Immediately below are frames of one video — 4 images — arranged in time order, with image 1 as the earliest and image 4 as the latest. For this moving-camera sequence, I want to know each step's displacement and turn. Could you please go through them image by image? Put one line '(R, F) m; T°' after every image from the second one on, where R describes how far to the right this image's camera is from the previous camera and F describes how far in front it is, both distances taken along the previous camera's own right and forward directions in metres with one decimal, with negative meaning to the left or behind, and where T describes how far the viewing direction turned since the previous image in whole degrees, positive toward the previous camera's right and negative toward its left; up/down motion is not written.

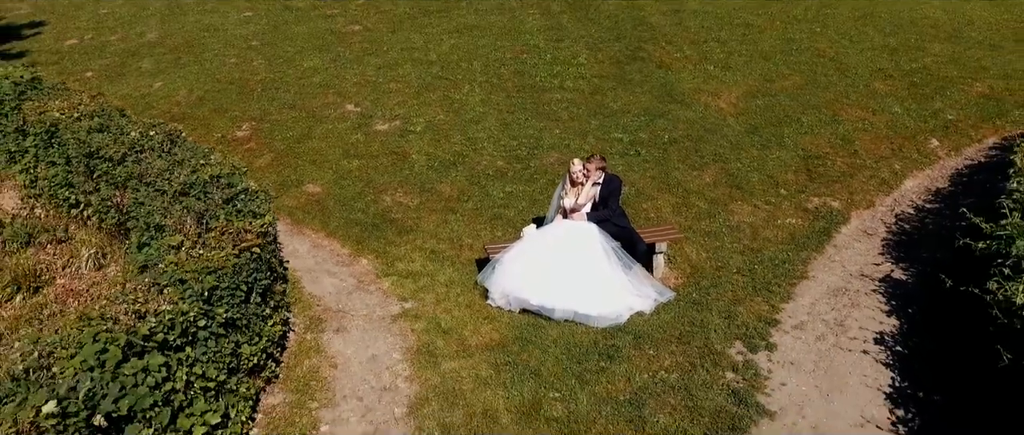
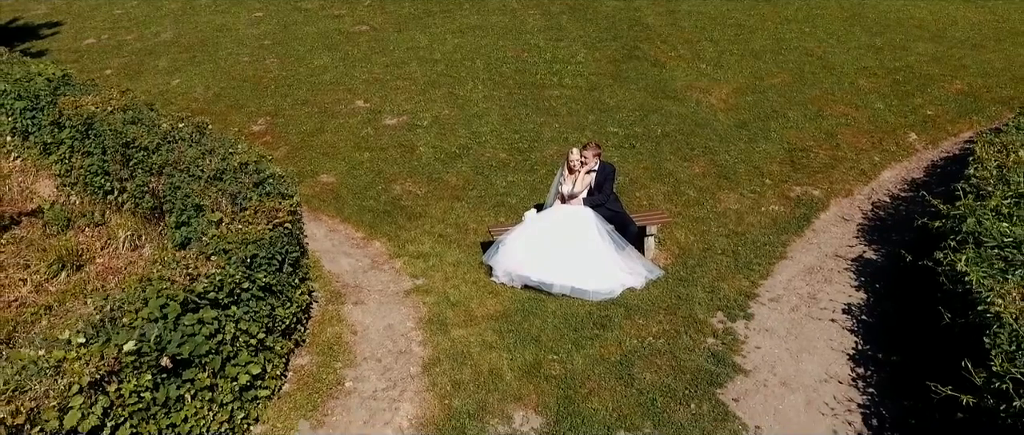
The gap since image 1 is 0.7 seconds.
(0.0, -0.8) m; 0°
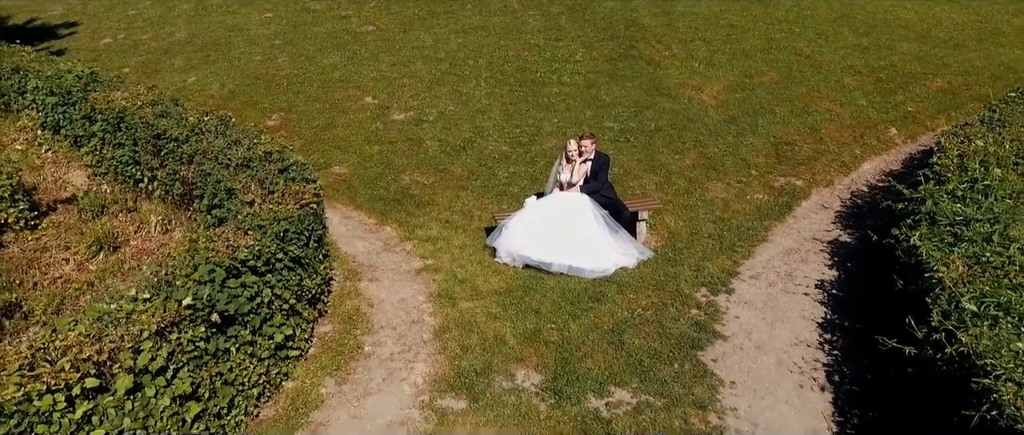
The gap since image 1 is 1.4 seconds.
(0.0, -0.8) m; 0°
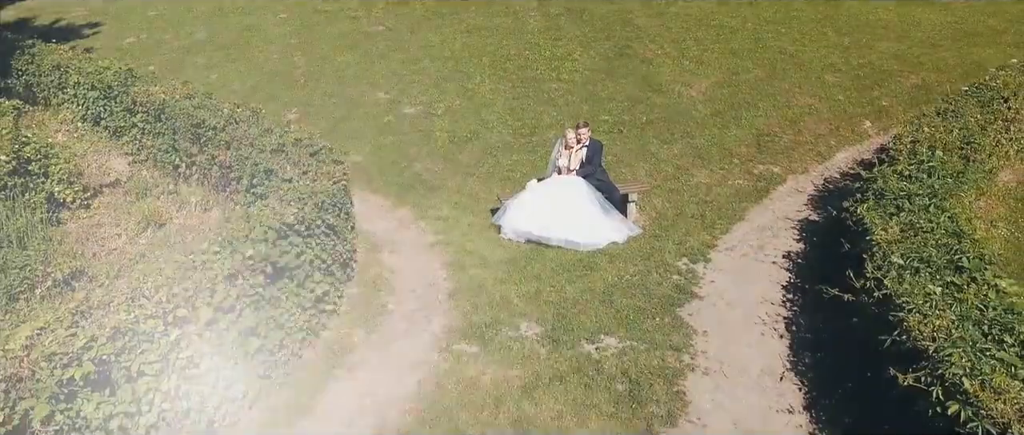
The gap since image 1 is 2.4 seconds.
(0.0, -1.2) m; 0°
